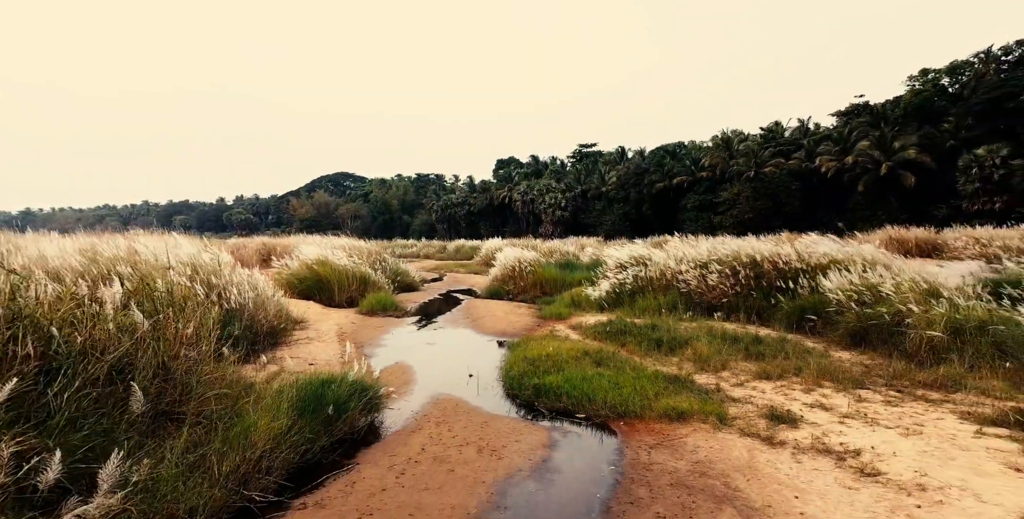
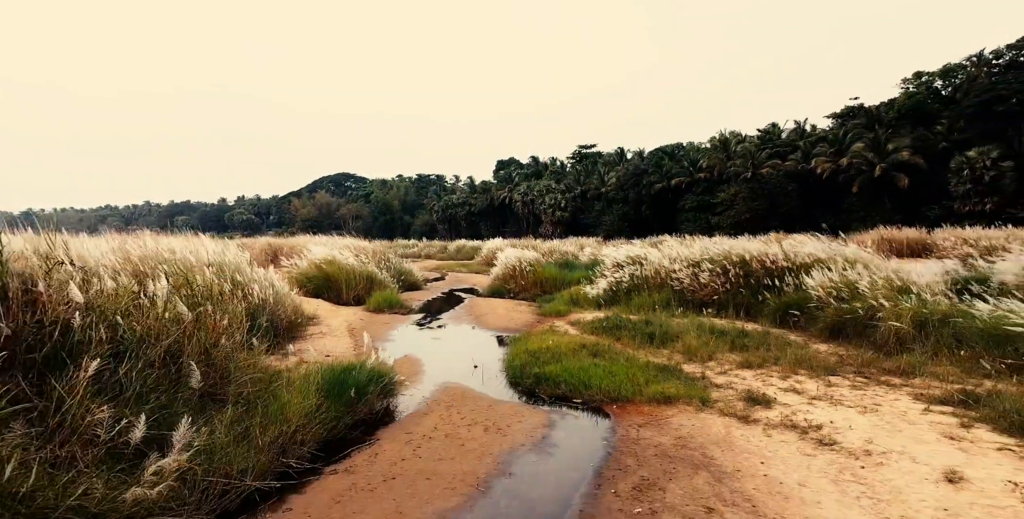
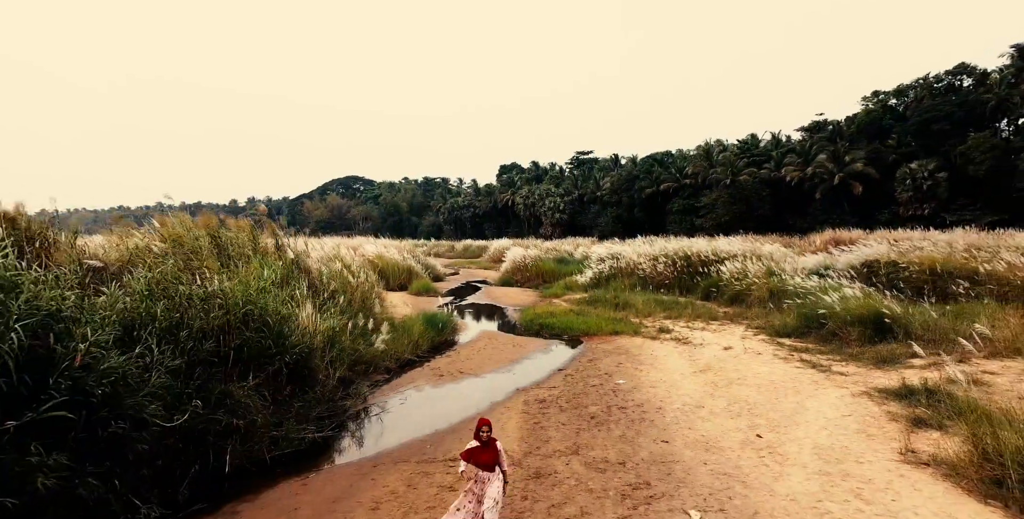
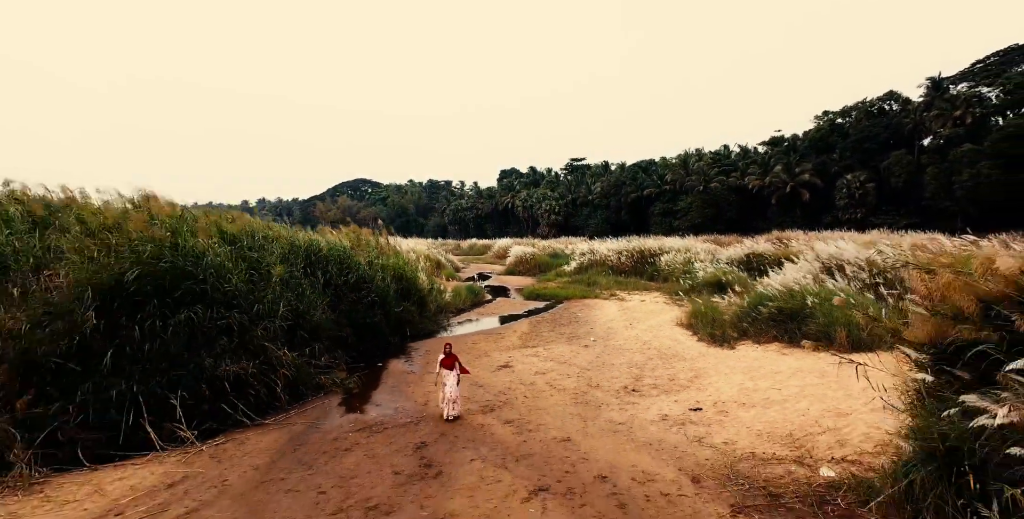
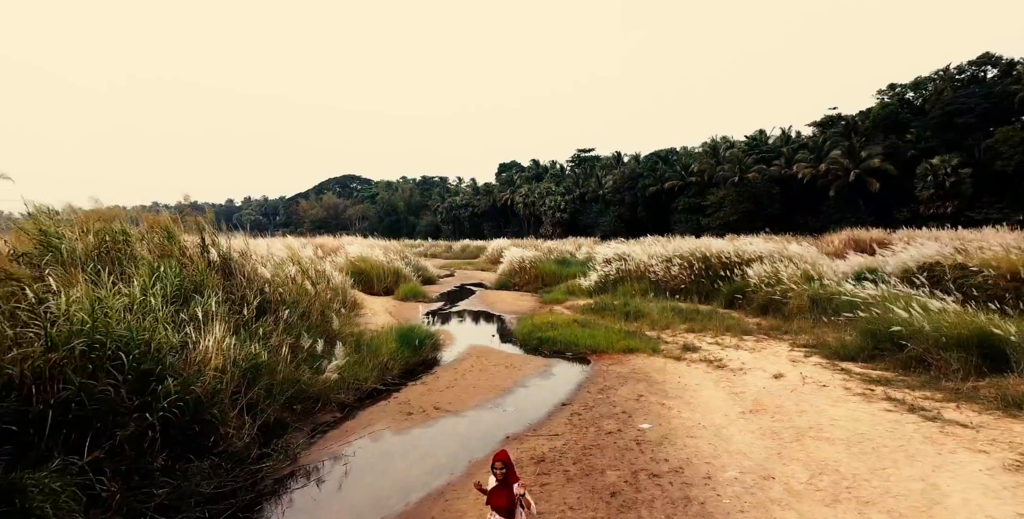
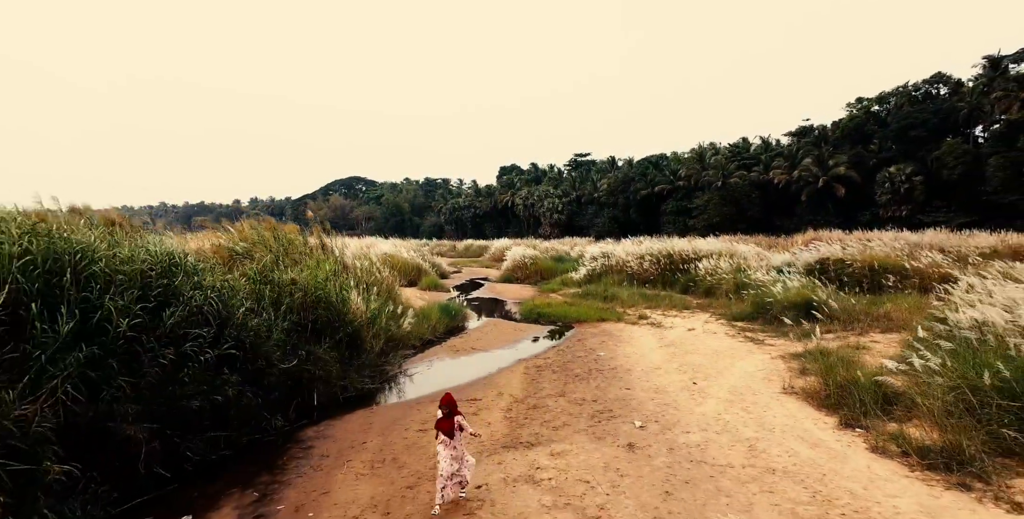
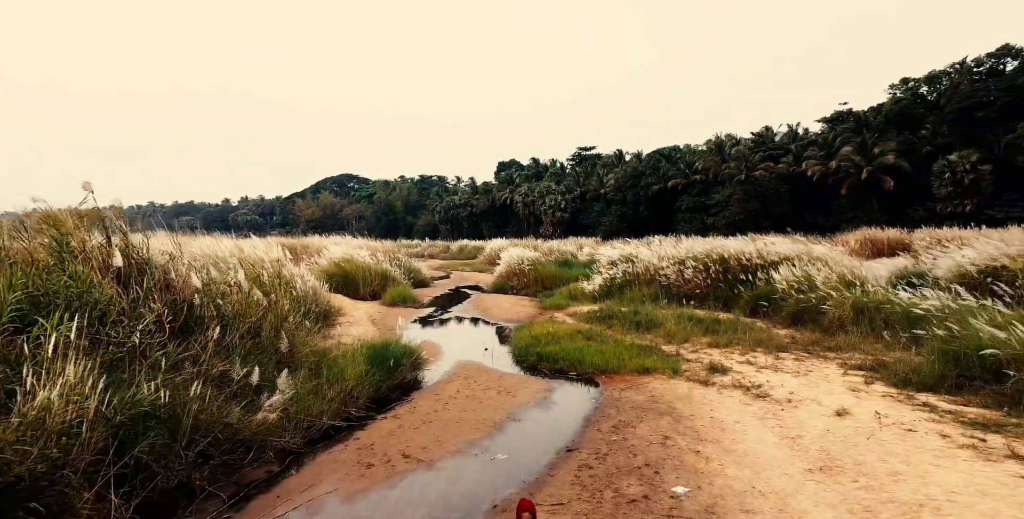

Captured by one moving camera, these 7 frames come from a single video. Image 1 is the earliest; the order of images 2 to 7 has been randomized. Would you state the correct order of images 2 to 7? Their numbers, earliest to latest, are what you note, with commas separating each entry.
2, 7, 5, 3, 6, 4
